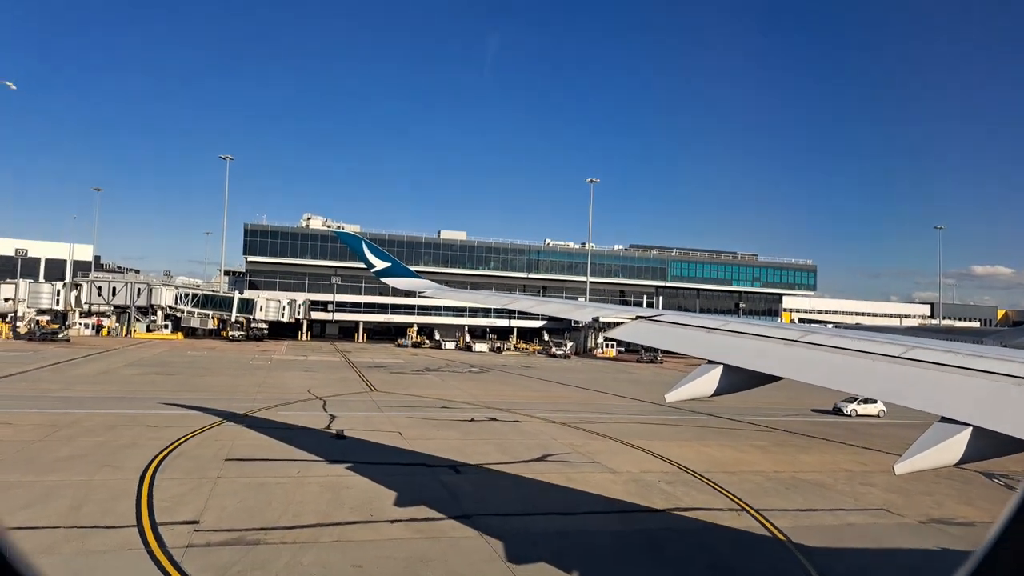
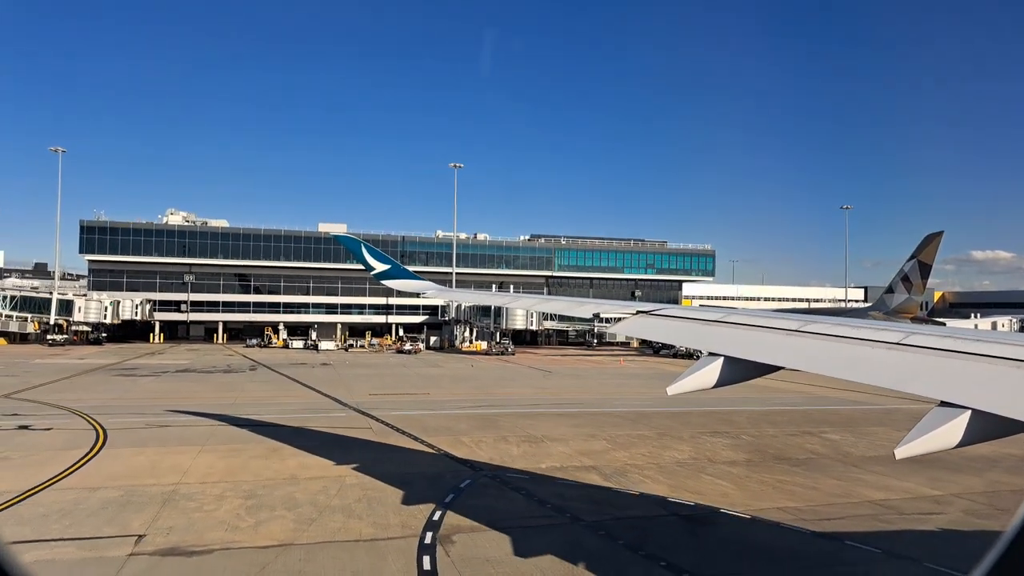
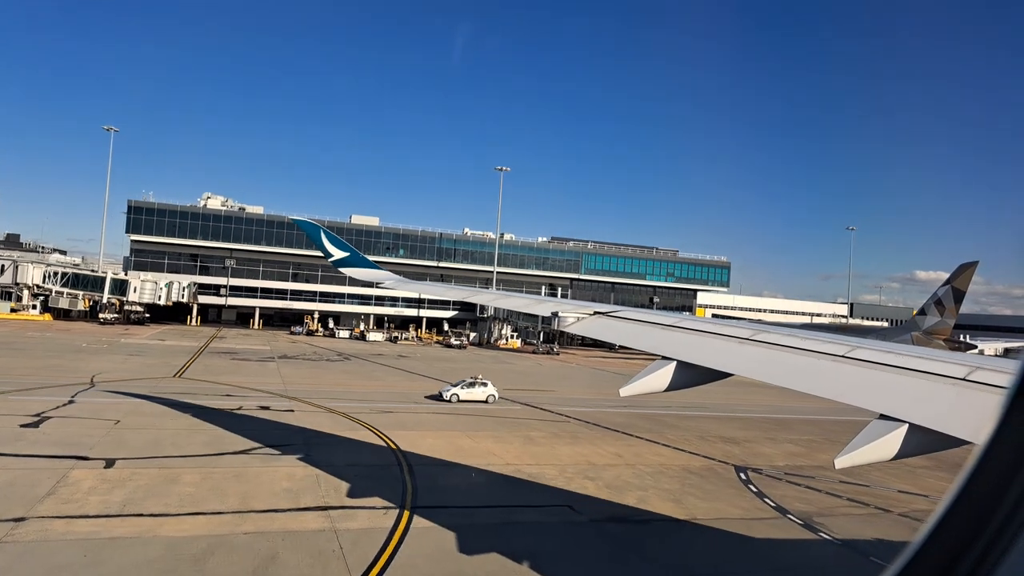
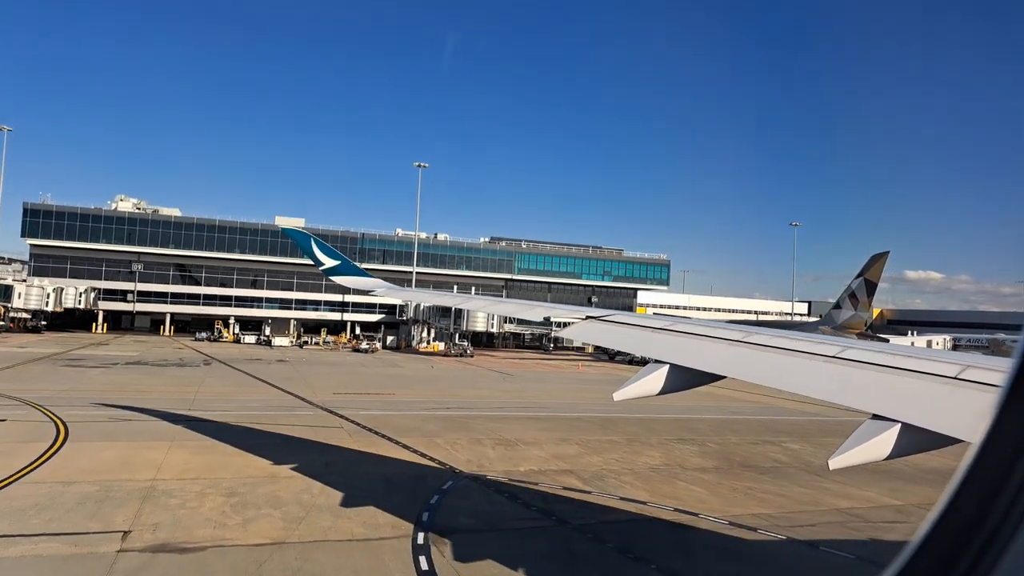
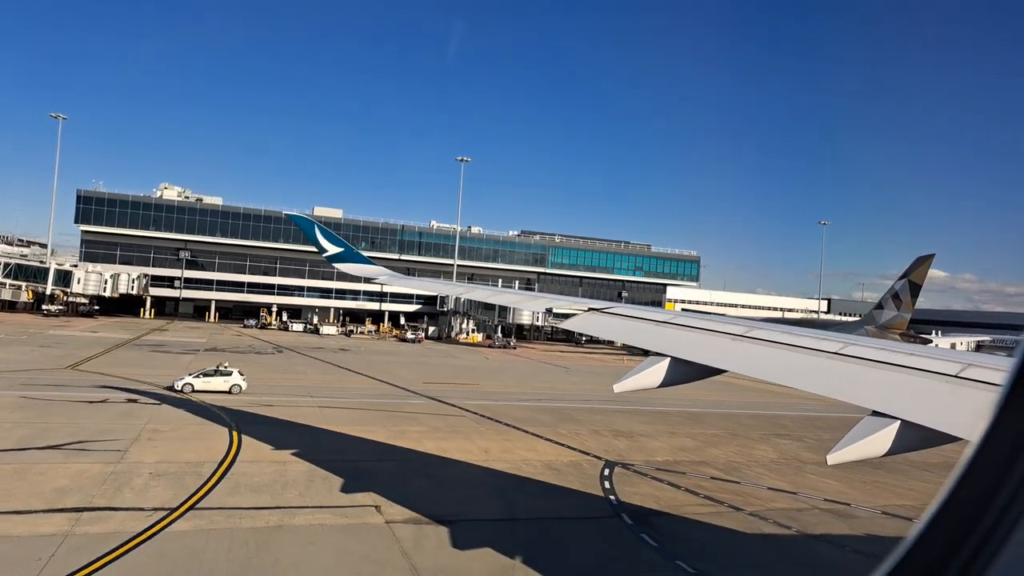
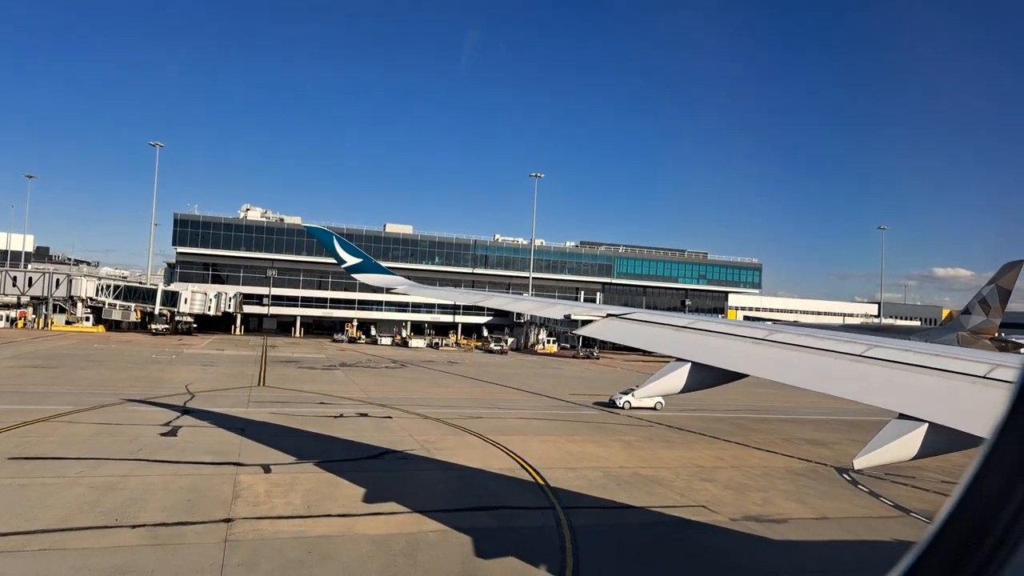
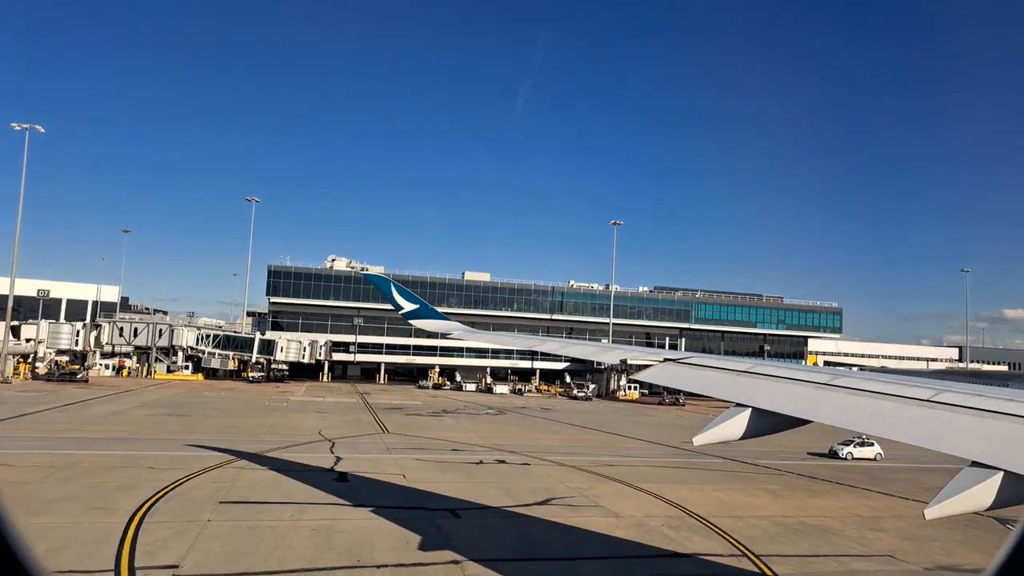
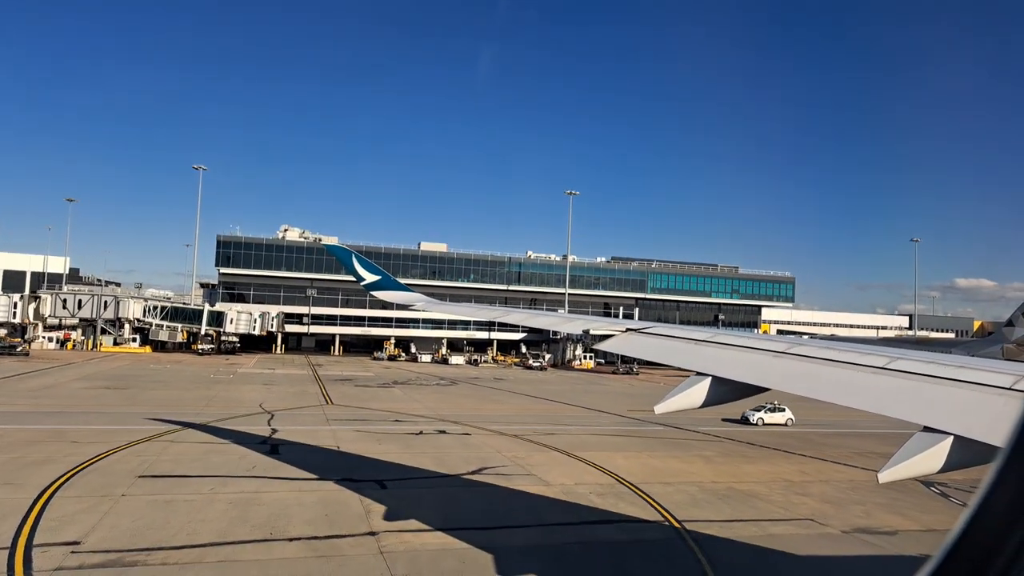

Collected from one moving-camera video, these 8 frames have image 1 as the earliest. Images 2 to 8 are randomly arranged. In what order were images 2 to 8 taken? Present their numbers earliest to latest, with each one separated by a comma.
7, 8, 6, 3, 5, 4, 2
